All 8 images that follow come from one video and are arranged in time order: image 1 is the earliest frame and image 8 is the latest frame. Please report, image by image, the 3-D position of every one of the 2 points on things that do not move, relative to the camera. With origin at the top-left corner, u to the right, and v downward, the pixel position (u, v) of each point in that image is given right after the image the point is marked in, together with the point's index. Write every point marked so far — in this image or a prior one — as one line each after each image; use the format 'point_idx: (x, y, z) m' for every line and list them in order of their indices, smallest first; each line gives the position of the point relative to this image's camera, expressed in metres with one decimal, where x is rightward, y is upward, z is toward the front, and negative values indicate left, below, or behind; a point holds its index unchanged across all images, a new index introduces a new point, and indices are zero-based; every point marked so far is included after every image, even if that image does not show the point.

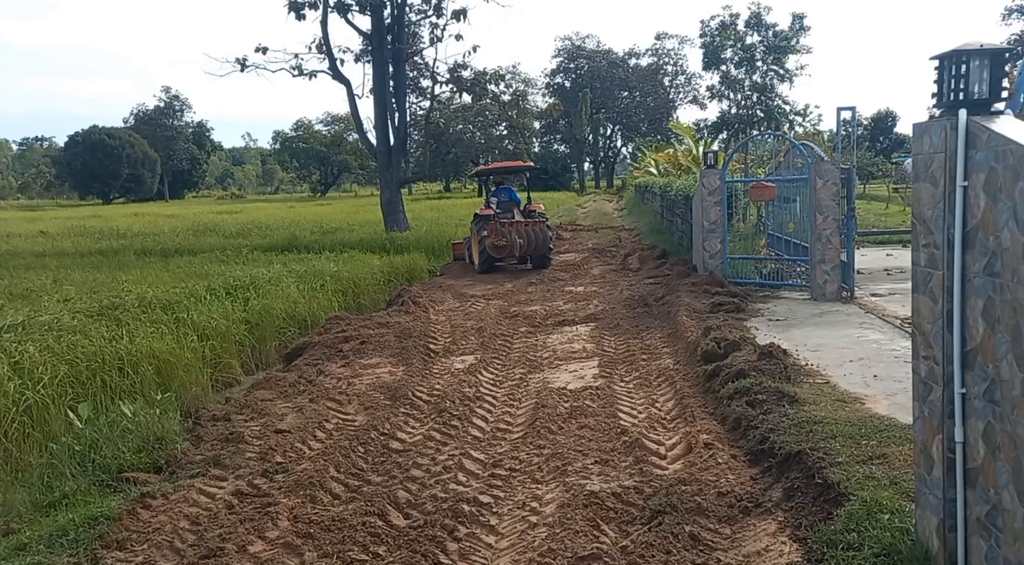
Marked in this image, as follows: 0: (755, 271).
0: (+2.7, +0.1, +10.5) m
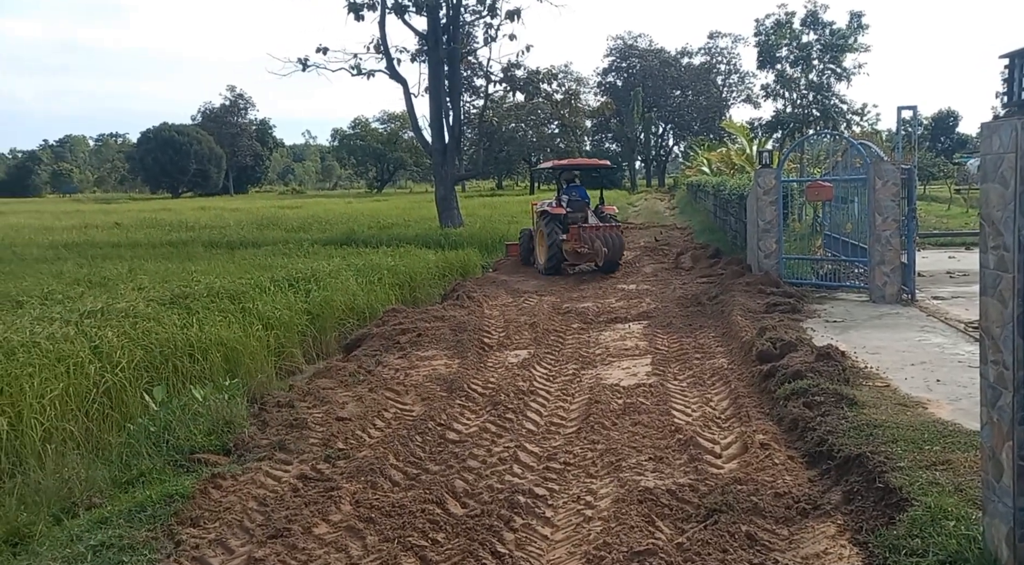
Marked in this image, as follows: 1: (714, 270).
0: (+3.3, +0.1, +10.4) m
1: (+2.8, +0.2, +12.8) m
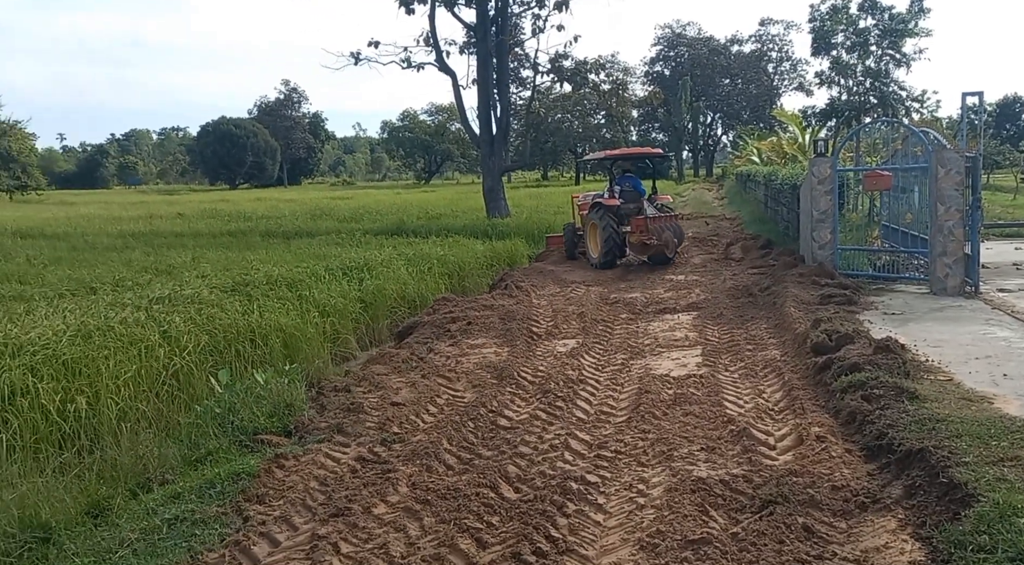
0: (+3.9, +0.2, +10.2) m
1: (+3.4, +0.3, +12.6) m
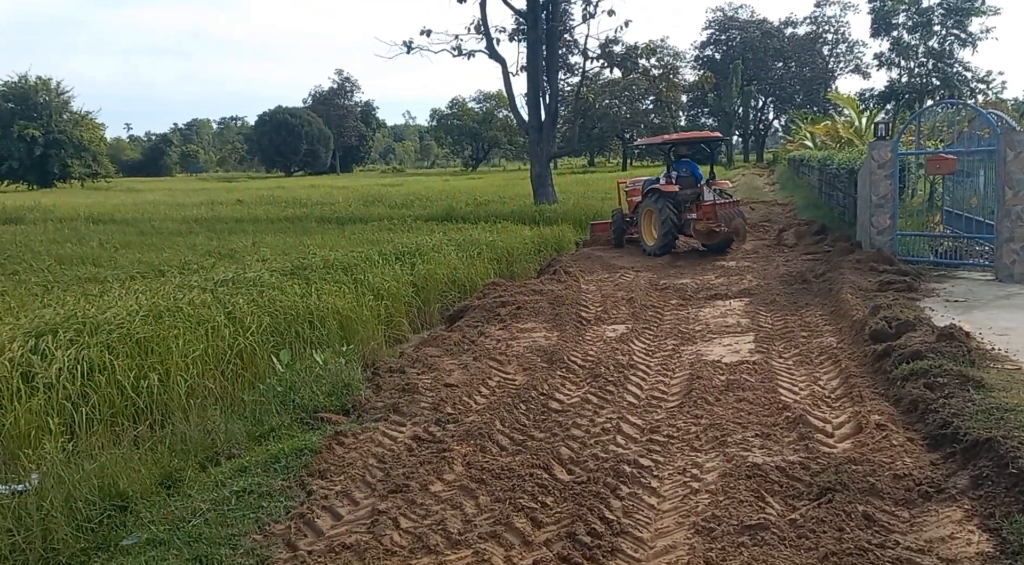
0: (+4.4, +0.3, +10.0) m
1: (+4.1, +0.5, +12.4) m
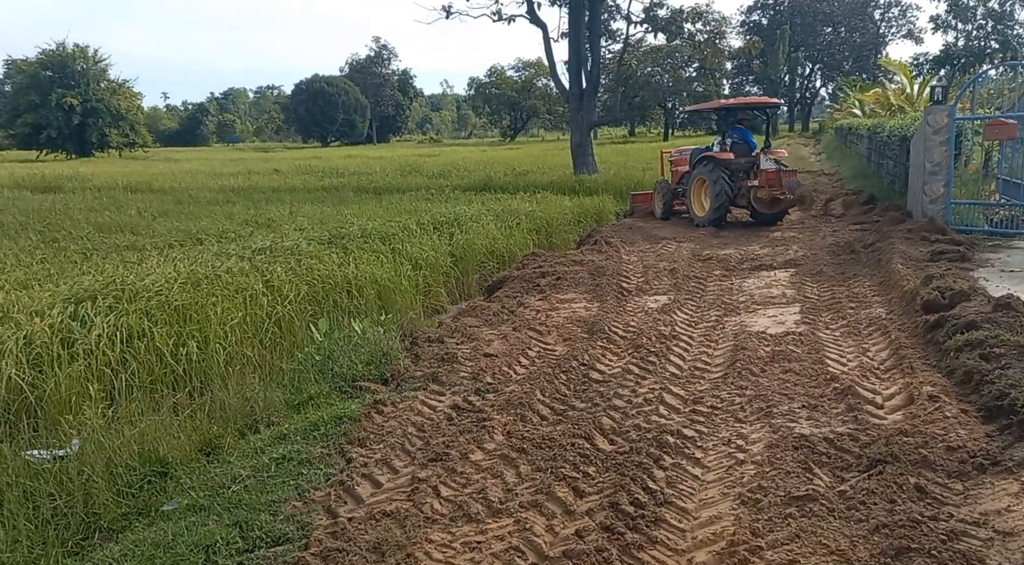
0: (+4.8, +0.7, +9.7) m
1: (+4.6, +0.8, +12.1) m
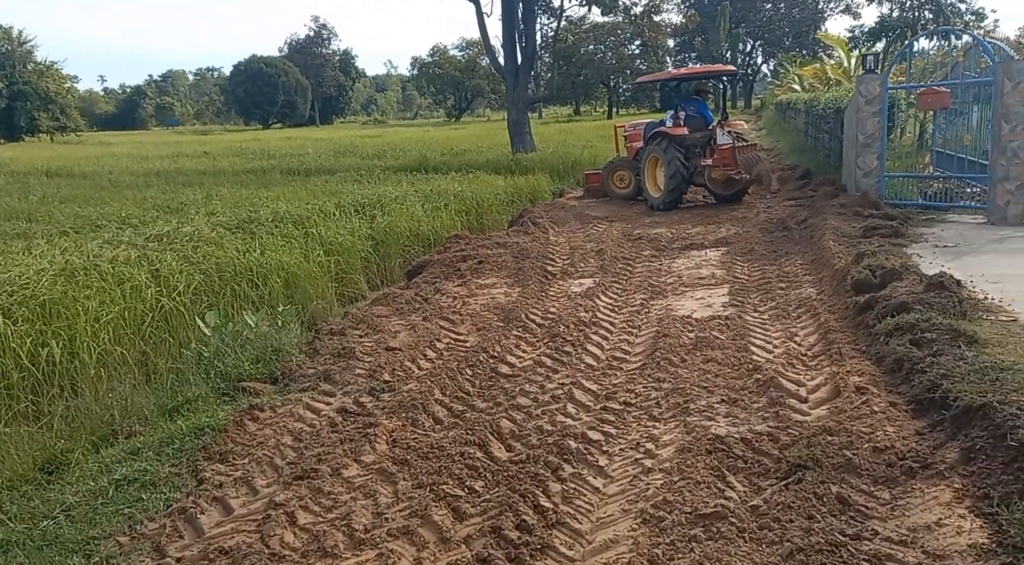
0: (+4.0, +0.9, +9.4) m
1: (+3.6, +1.1, +11.8) m
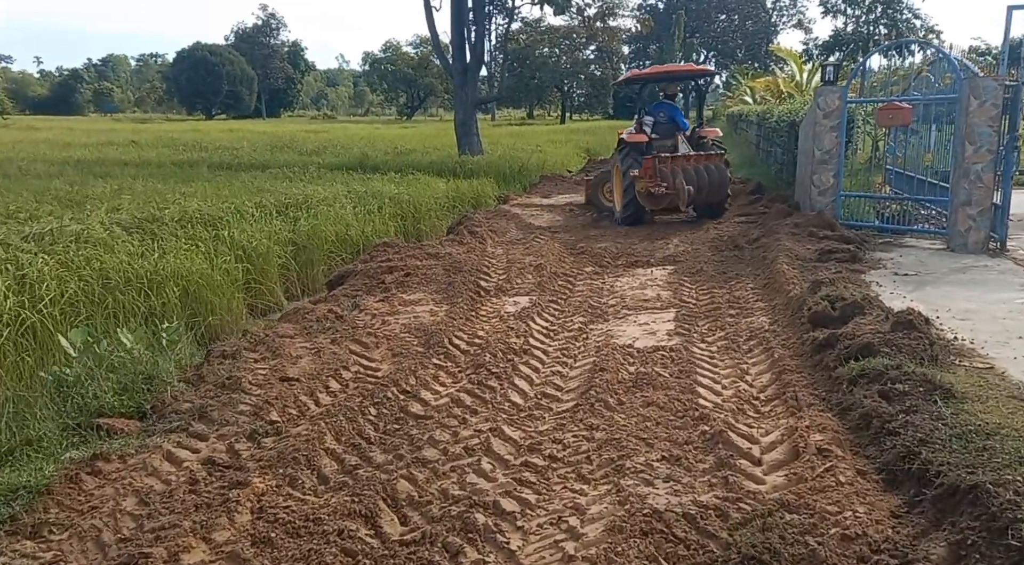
0: (+3.4, +0.6, +8.9) m
1: (+2.9, +0.9, +11.2) m
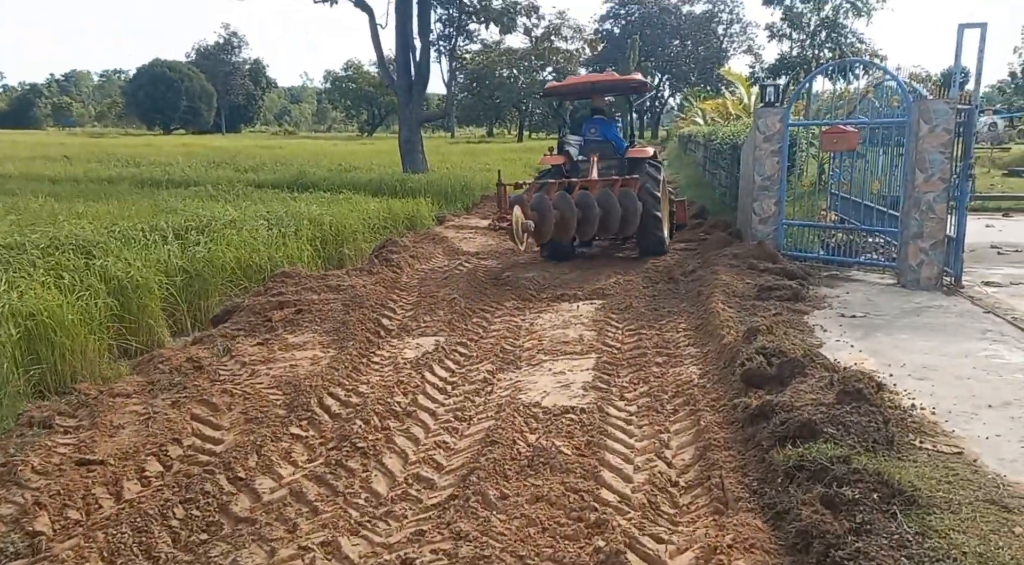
0: (+2.6, +0.3, +7.9) m
1: (+2.0, +0.5, +10.3) m
